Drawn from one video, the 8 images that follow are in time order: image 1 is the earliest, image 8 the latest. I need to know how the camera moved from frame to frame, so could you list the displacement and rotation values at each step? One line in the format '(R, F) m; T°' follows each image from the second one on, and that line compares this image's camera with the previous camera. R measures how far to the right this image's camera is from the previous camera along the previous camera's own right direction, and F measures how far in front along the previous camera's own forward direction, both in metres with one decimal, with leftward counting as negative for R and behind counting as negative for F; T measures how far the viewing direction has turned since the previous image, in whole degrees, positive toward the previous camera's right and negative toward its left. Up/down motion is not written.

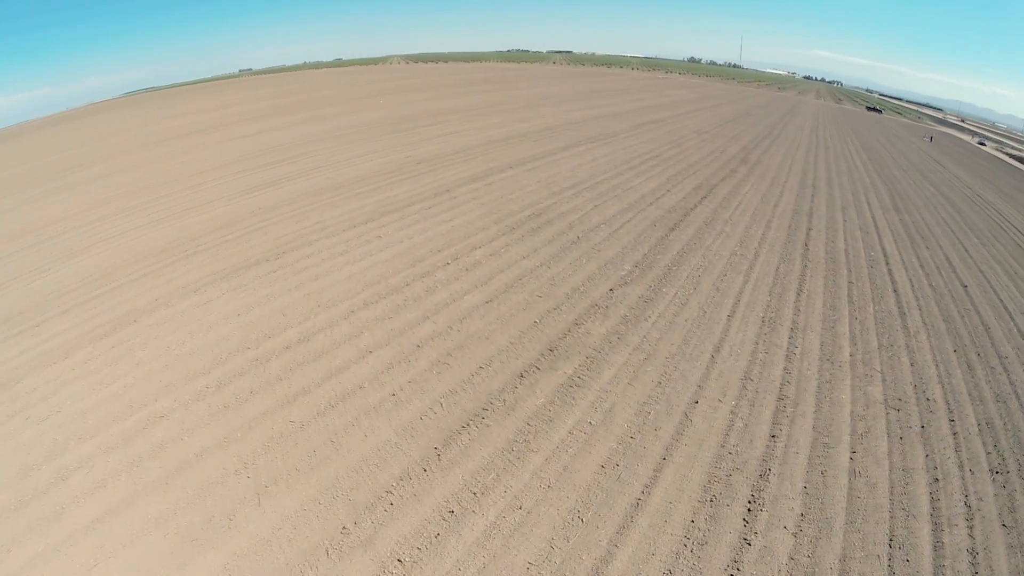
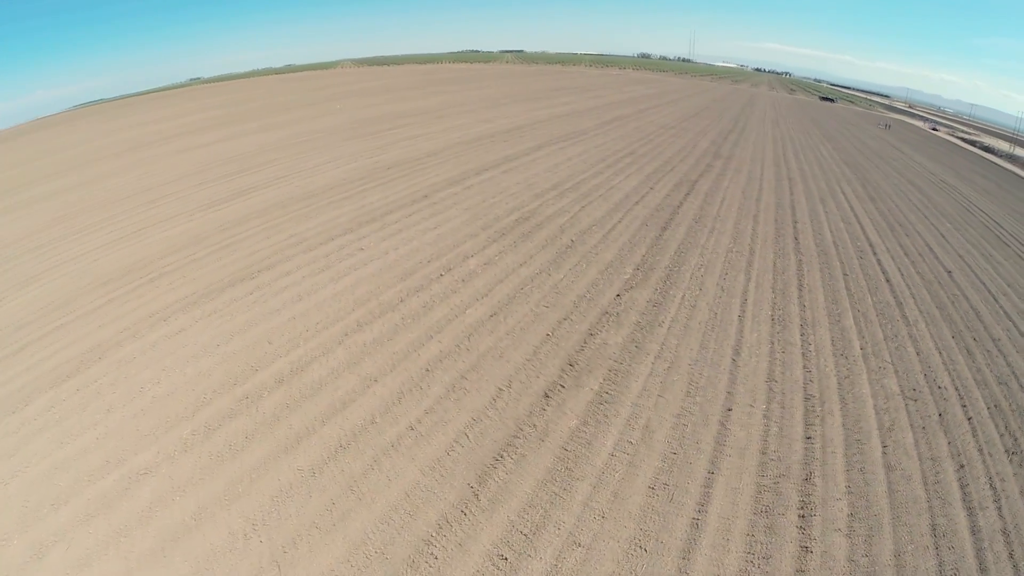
(-0.6, +0.4) m; +6°
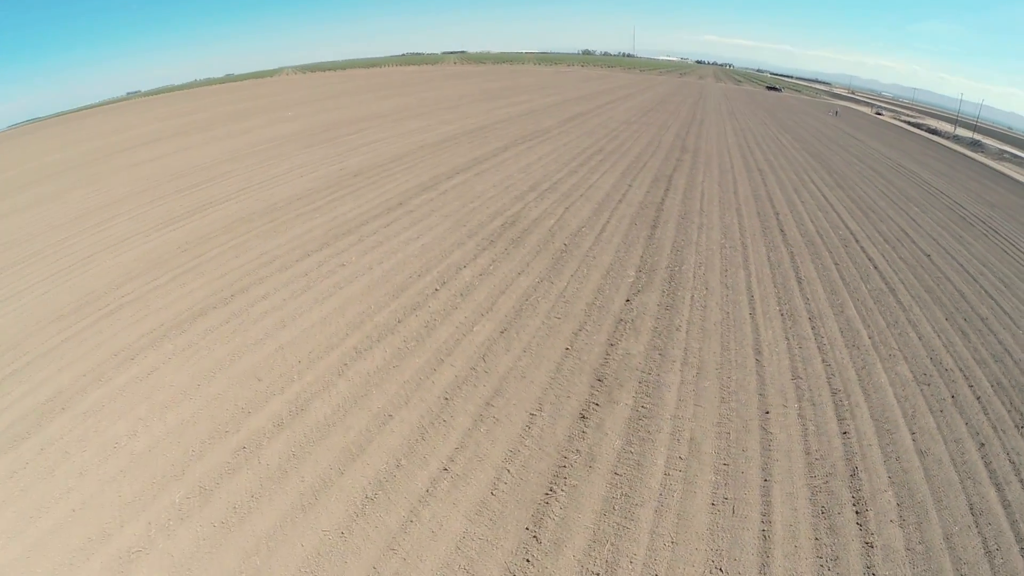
(-0.7, +0.4) m; +6°
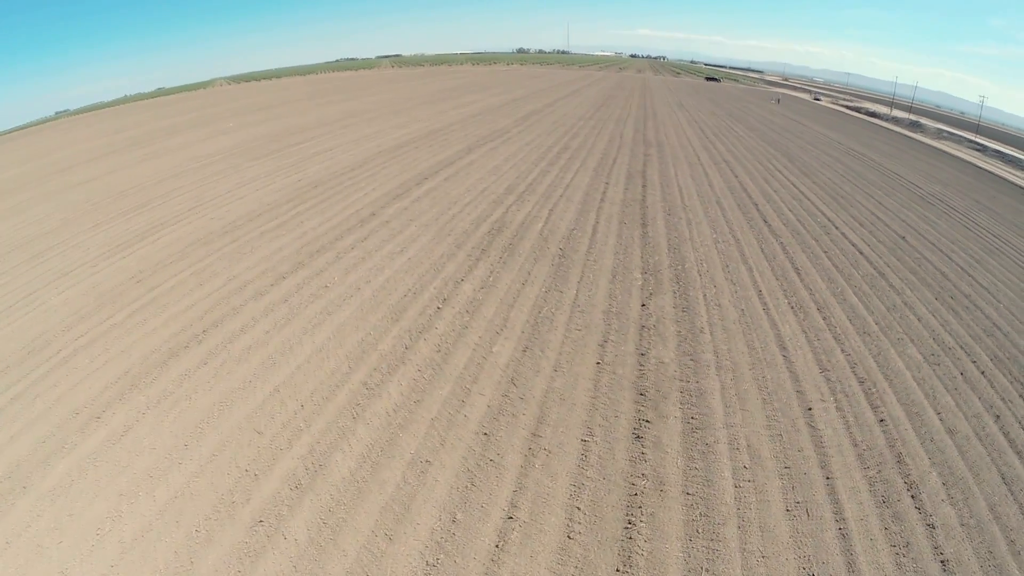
(-0.8, +0.4) m; +7°
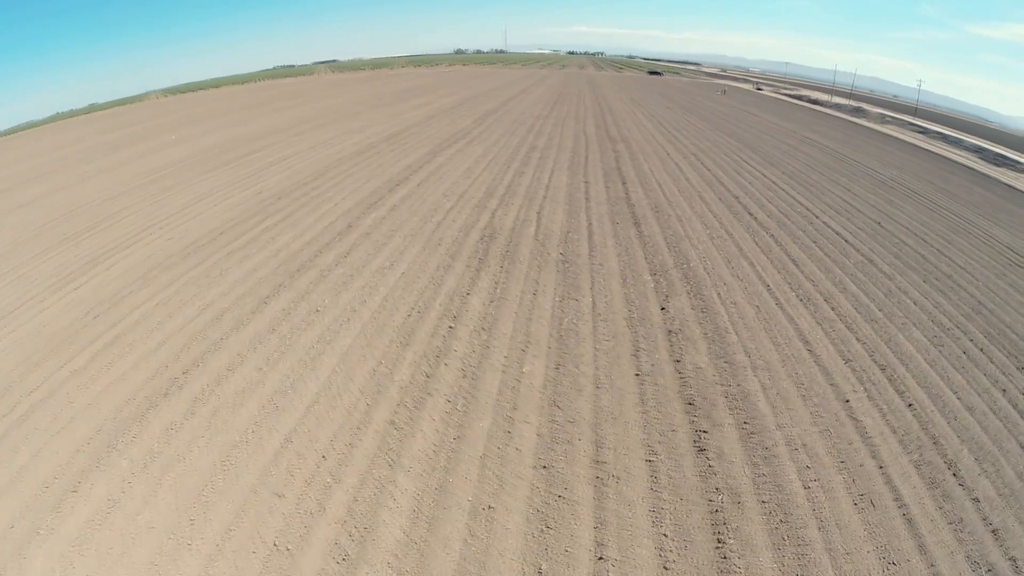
(-0.8, +0.4) m; +7°
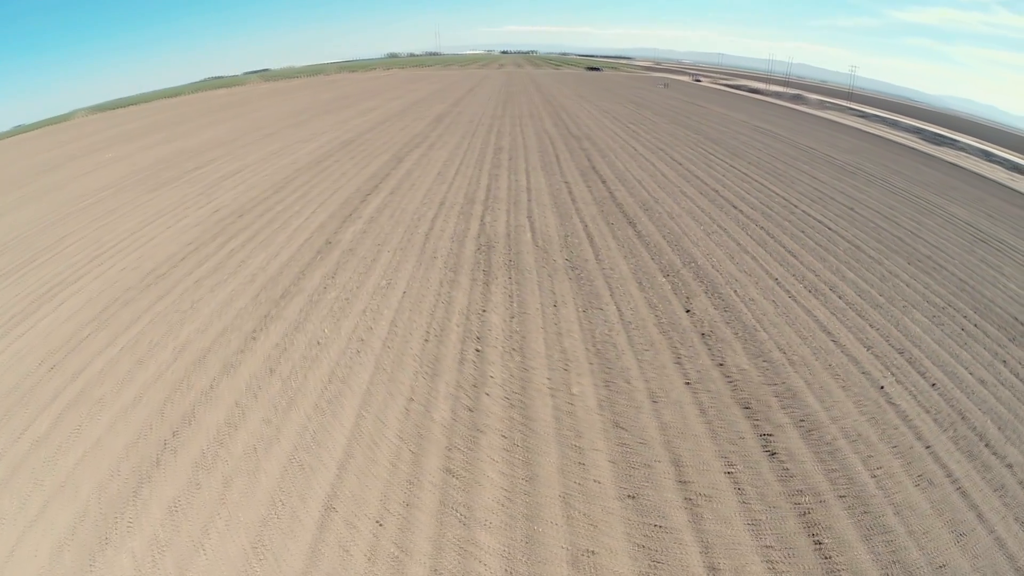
(-0.9, +0.5) m; +8°
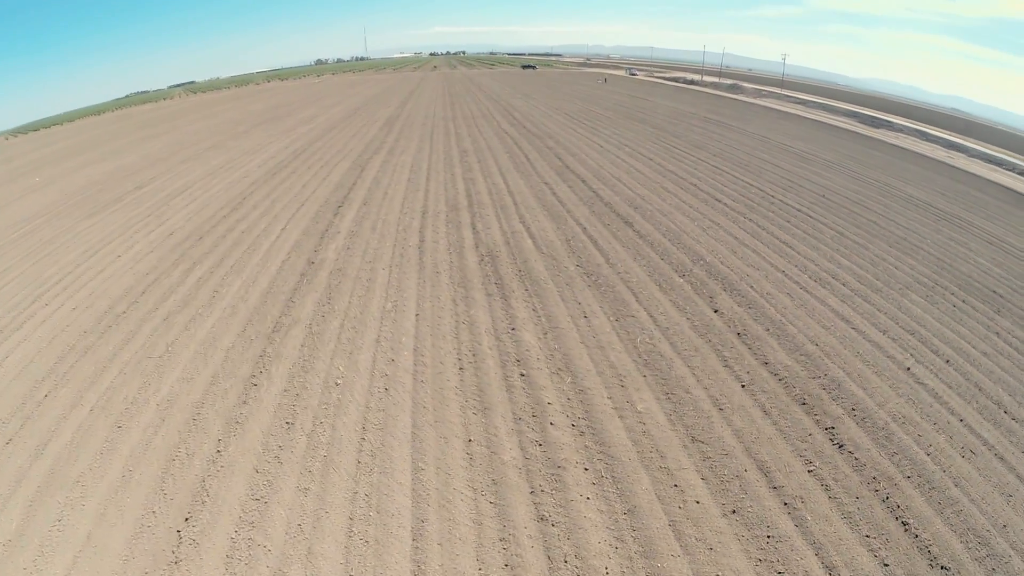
(-1.0, +0.5) m; +9°
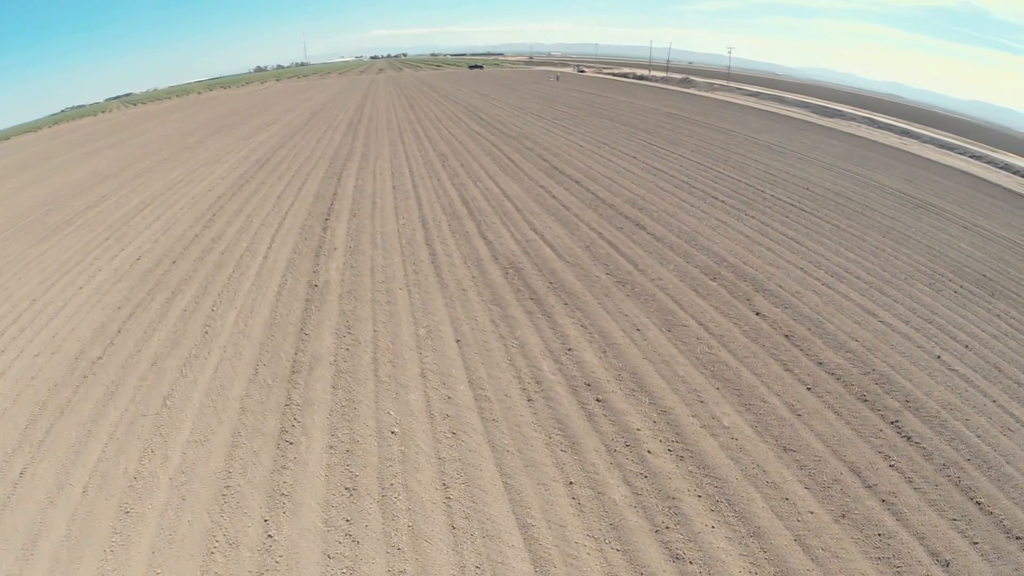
(-1.0, +0.5) m; +8°
